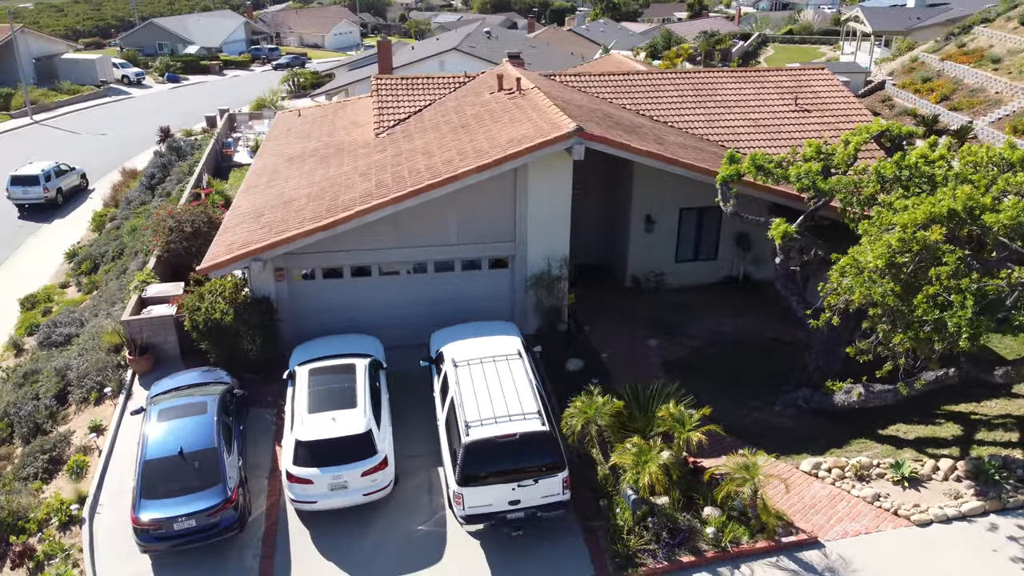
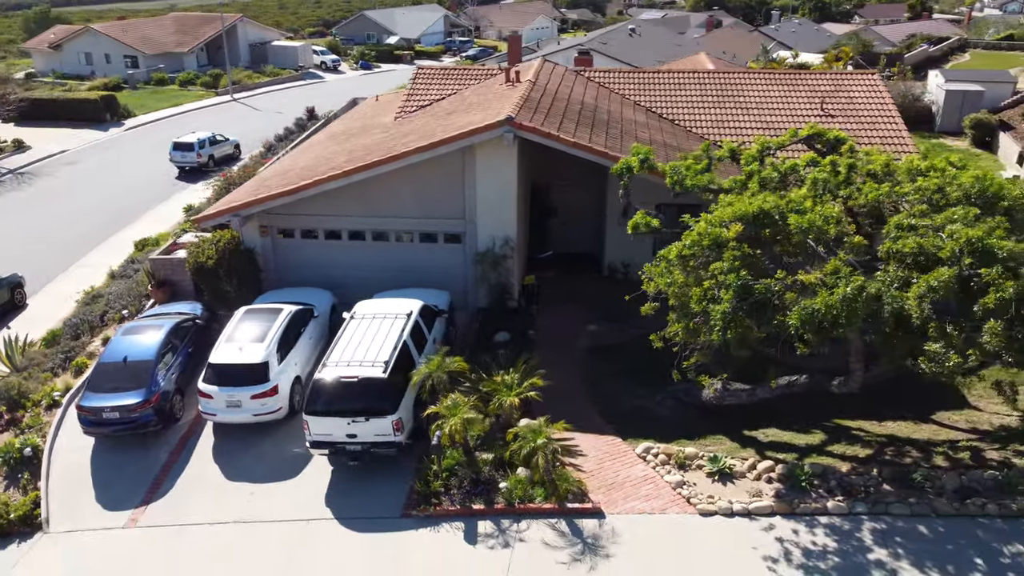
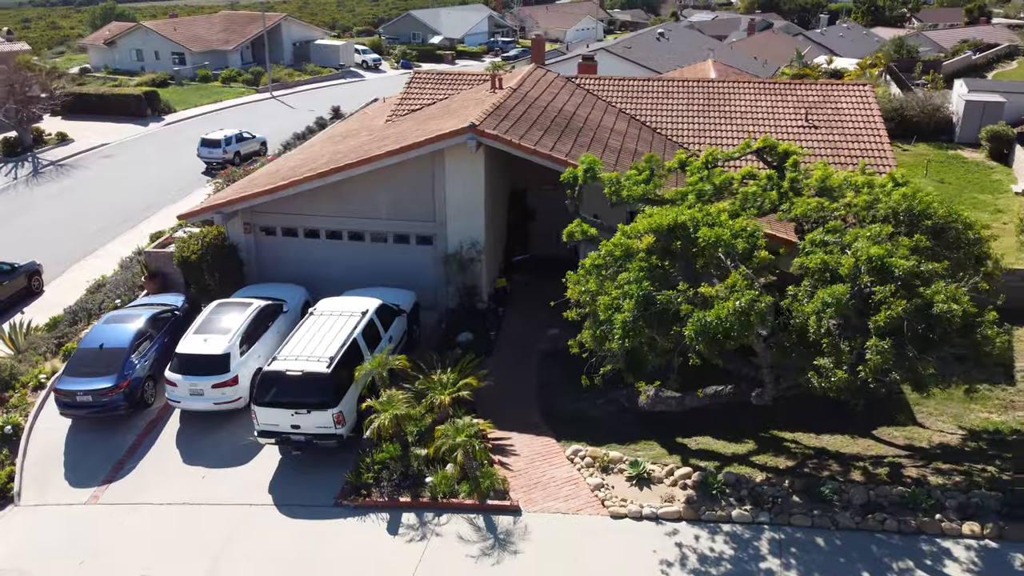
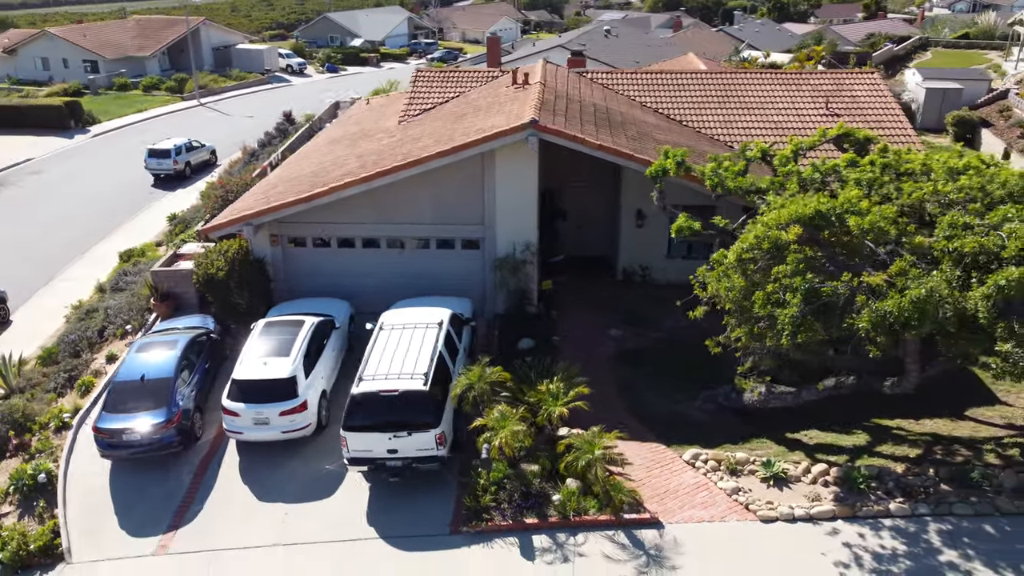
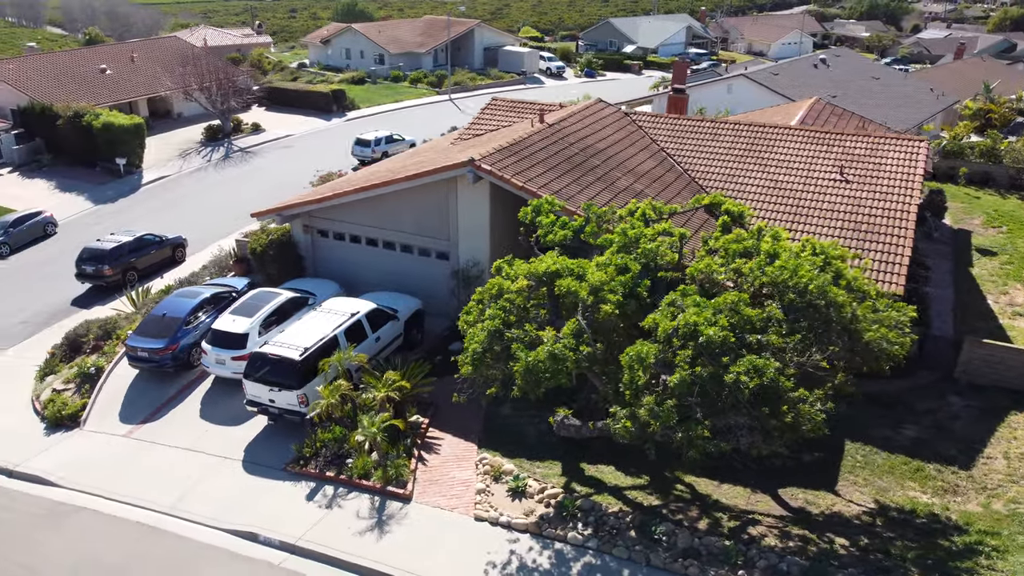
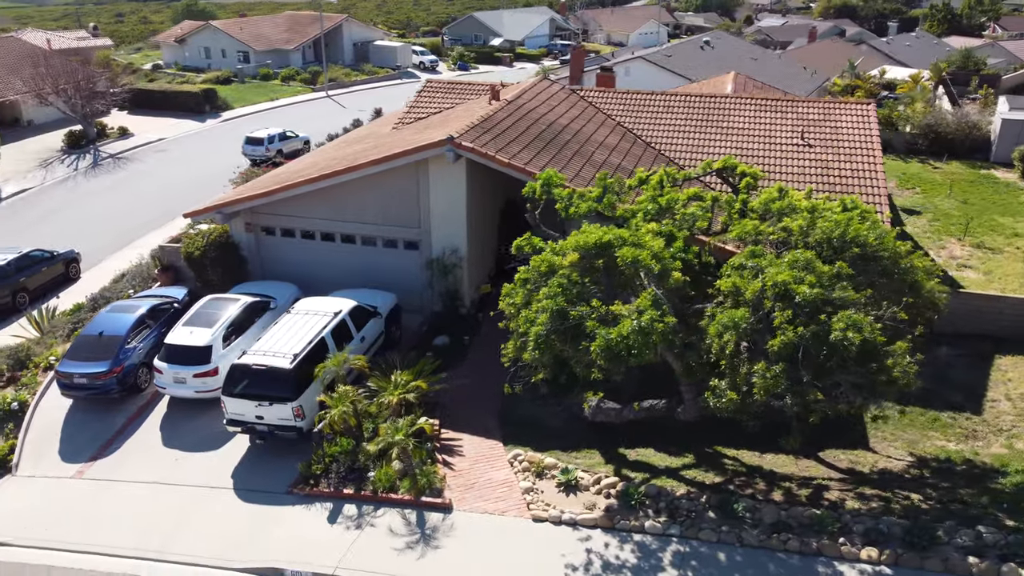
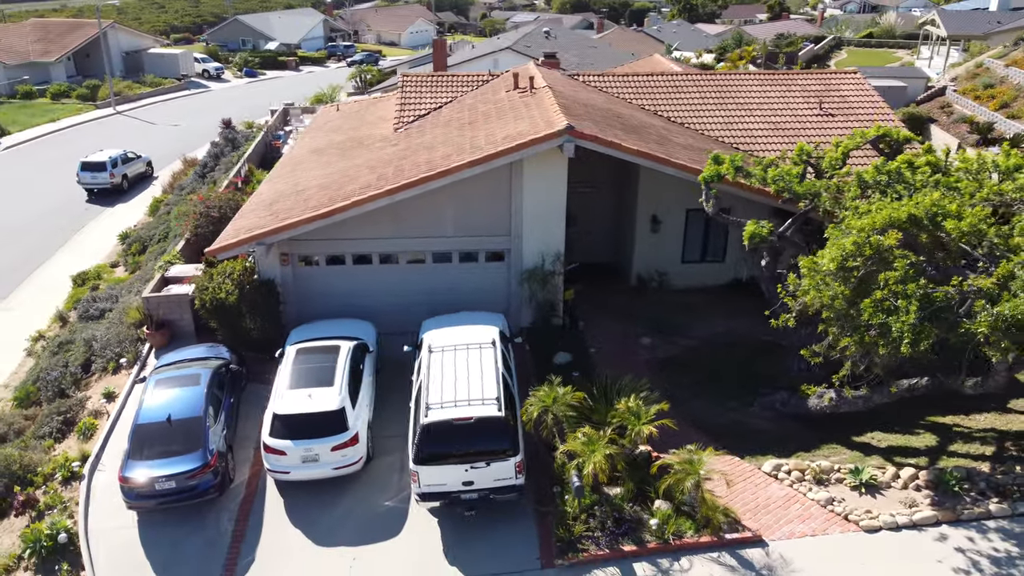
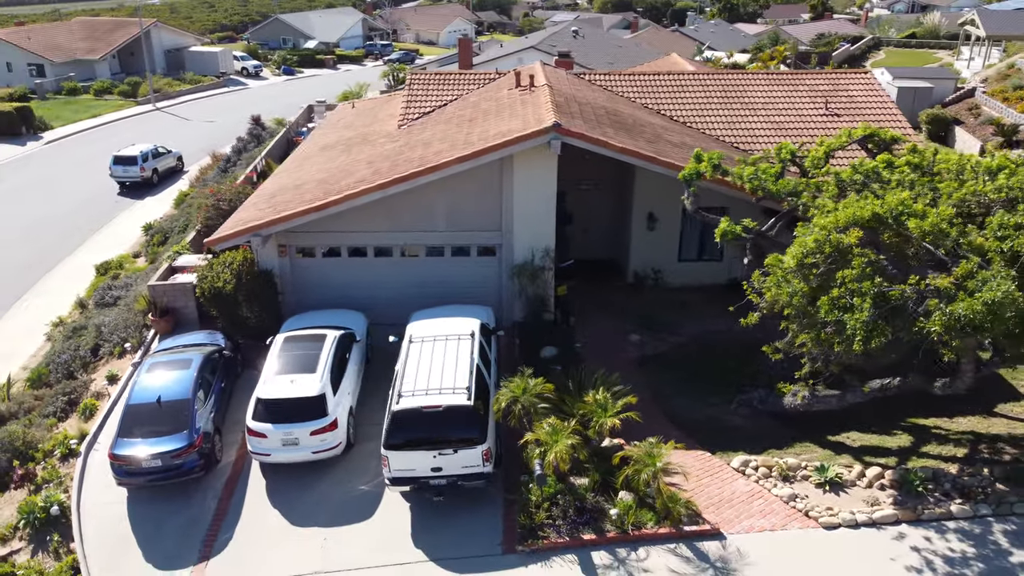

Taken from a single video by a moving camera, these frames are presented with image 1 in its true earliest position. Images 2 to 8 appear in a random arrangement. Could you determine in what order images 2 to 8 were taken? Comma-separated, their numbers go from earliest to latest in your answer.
7, 8, 4, 2, 3, 6, 5
